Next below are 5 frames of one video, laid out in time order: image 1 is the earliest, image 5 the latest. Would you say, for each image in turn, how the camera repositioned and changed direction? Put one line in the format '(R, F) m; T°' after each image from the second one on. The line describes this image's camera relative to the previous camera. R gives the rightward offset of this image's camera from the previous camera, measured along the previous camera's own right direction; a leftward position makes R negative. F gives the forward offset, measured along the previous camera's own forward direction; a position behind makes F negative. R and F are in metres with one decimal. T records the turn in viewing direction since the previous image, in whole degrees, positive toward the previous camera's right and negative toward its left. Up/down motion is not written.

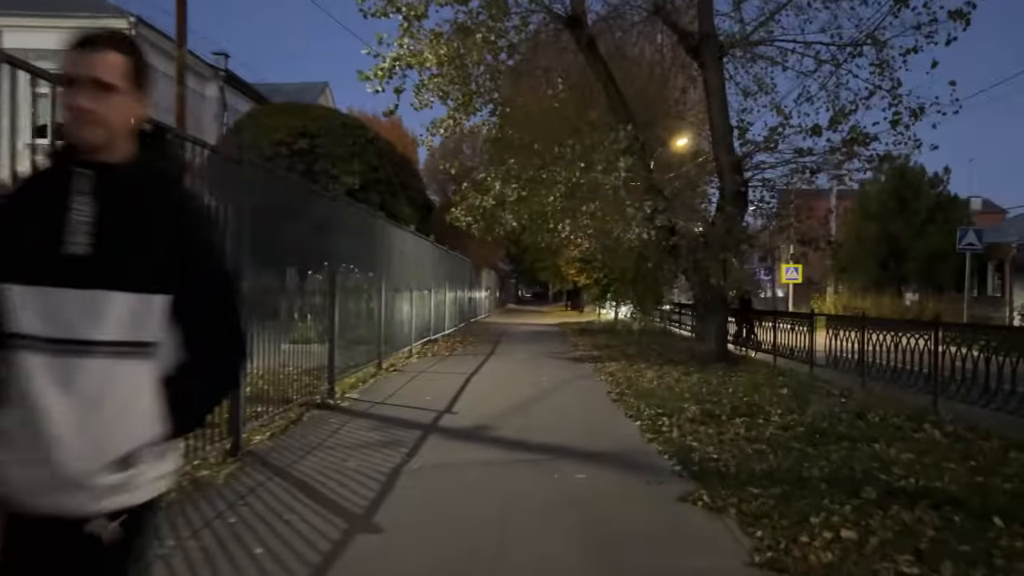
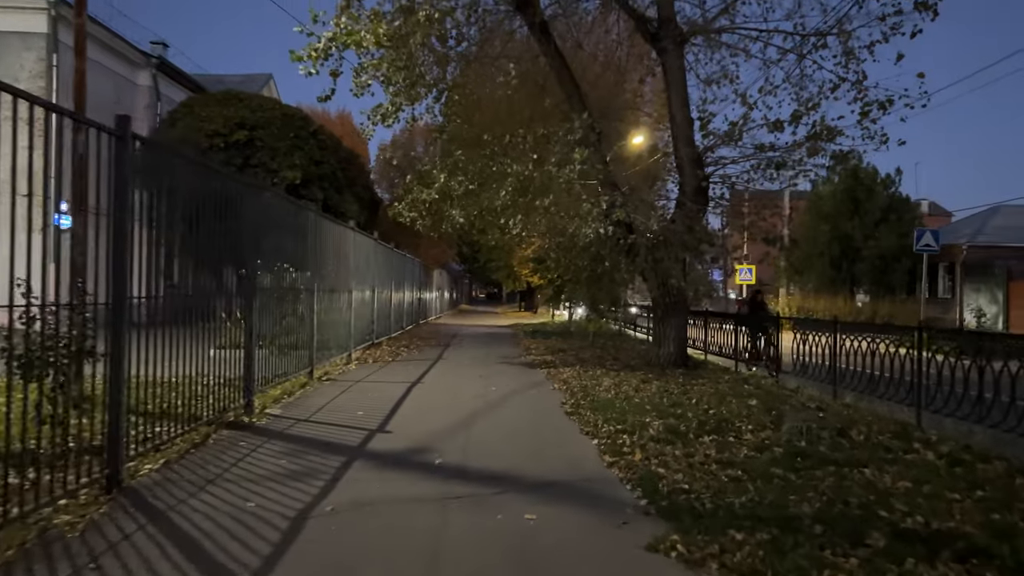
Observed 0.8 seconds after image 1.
(+0.1, +0.9) m; +3°
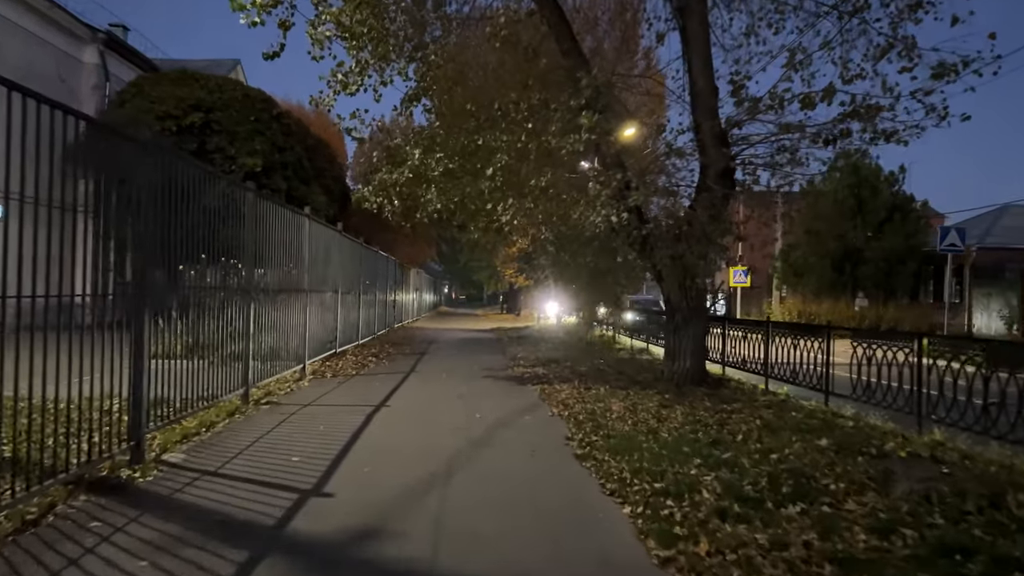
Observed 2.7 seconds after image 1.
(-0.1, +2.1) m; +1°
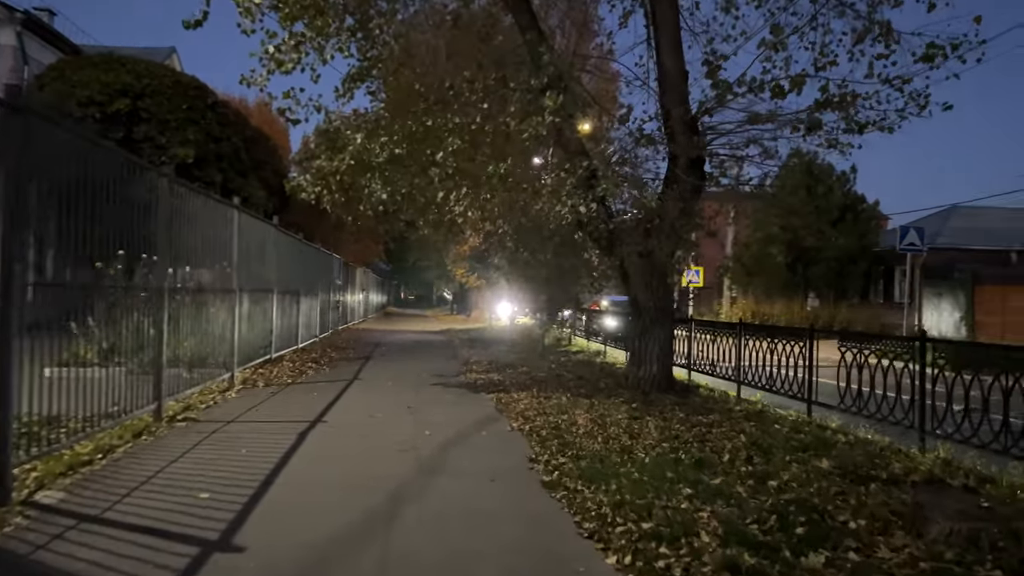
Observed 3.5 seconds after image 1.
(0.0, +0.9) m; +4°
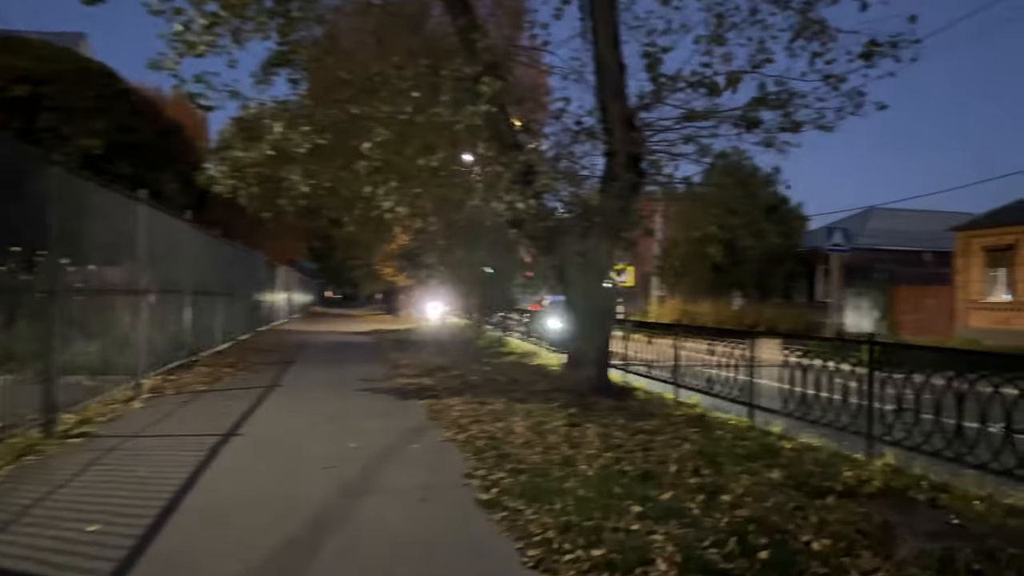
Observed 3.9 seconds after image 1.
(0.0, +0.4) m; +5°
